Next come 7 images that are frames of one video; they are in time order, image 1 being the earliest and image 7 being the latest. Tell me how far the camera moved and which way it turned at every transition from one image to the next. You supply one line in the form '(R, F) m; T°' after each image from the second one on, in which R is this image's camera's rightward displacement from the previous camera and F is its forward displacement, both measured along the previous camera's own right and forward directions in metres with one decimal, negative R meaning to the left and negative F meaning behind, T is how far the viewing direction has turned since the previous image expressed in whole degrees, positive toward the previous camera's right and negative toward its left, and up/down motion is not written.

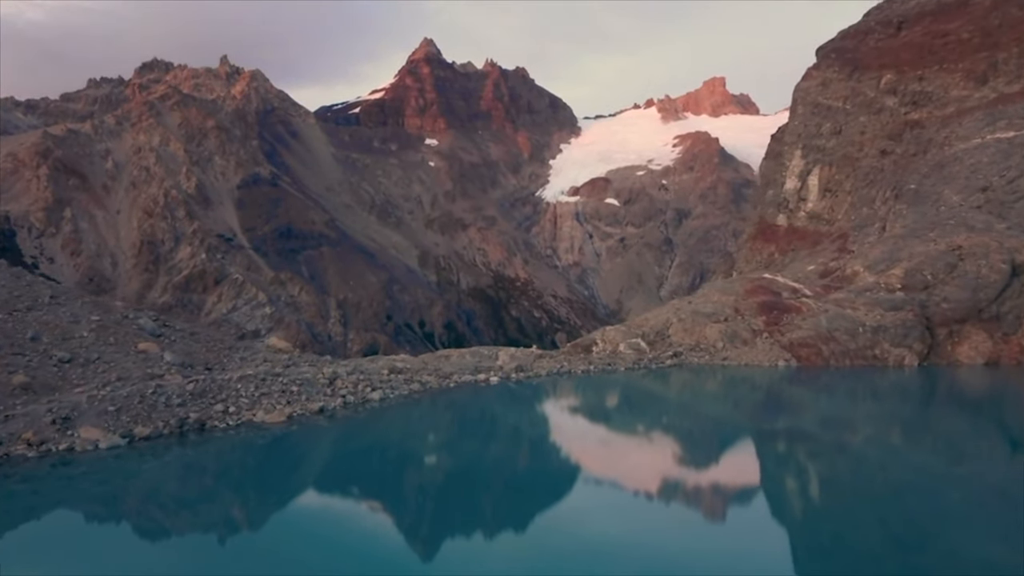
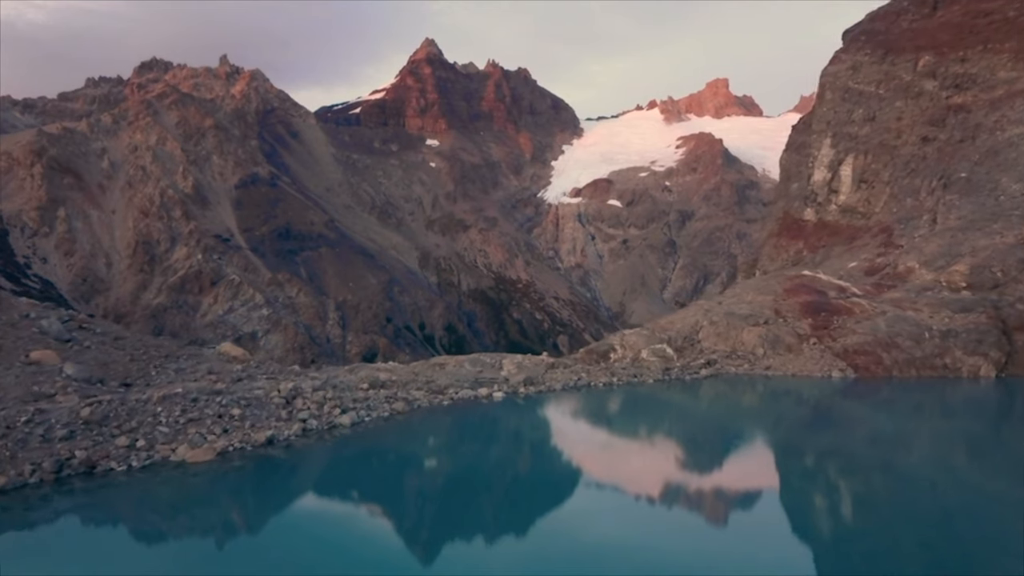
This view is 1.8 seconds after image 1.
(-0.1, +2.6) m; 0°
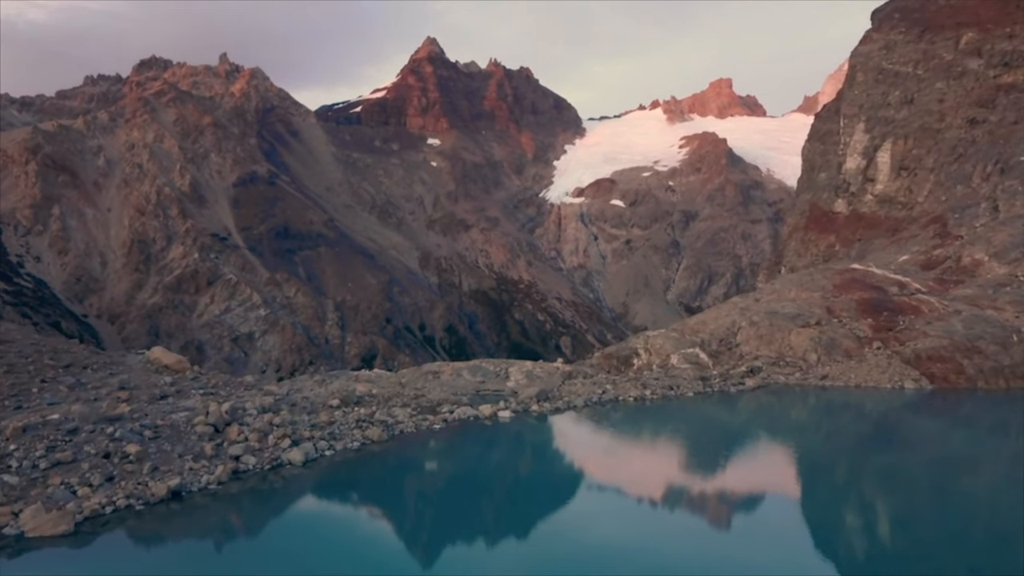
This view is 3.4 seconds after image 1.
(-0.1, +2.5) m; 0°
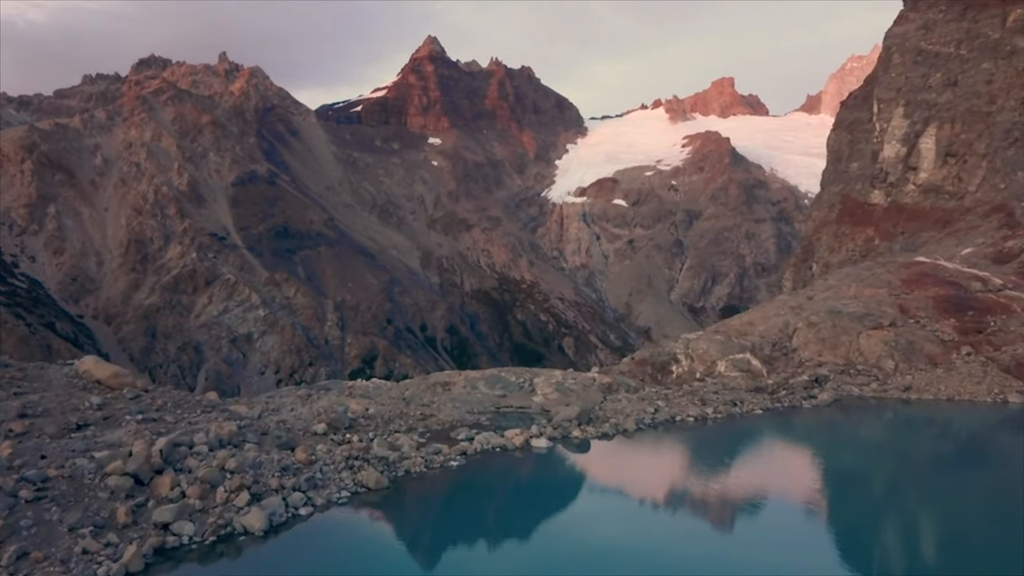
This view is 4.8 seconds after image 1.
(-0.3, +2.0) m; 0°
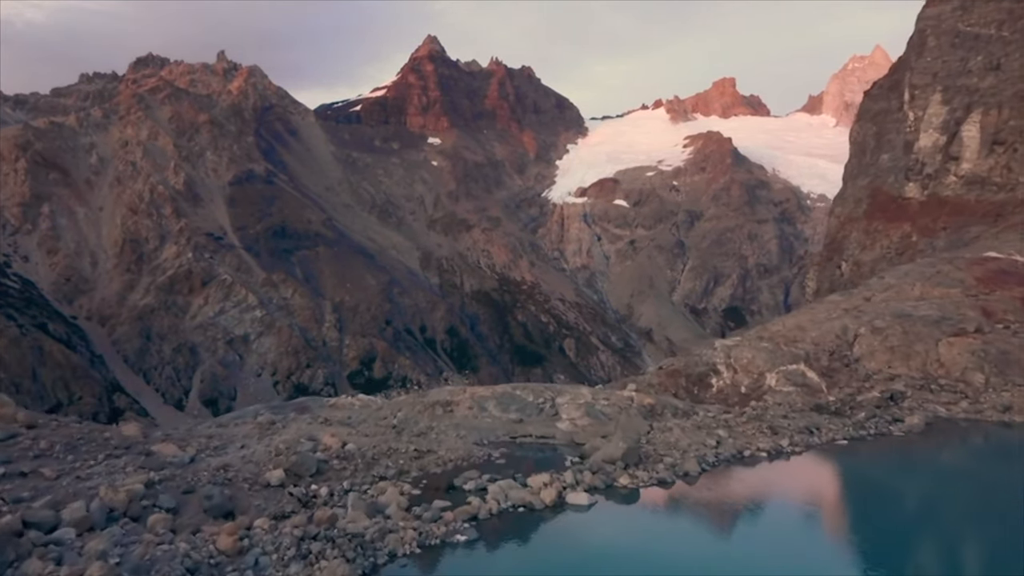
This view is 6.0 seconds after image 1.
(-0.2, +1.9) m; 0°
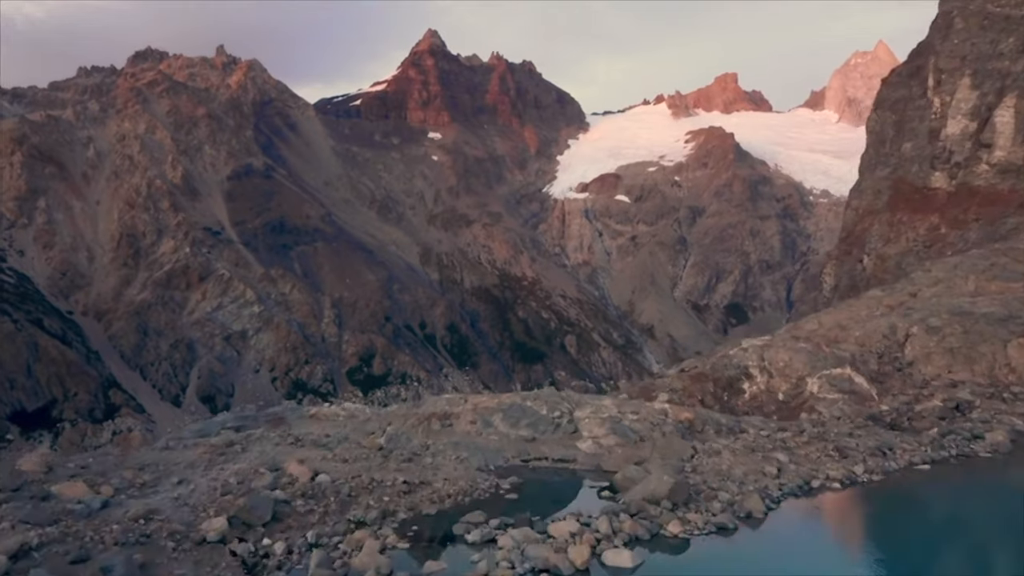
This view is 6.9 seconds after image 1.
(-0.1, +1.3) m; 0°
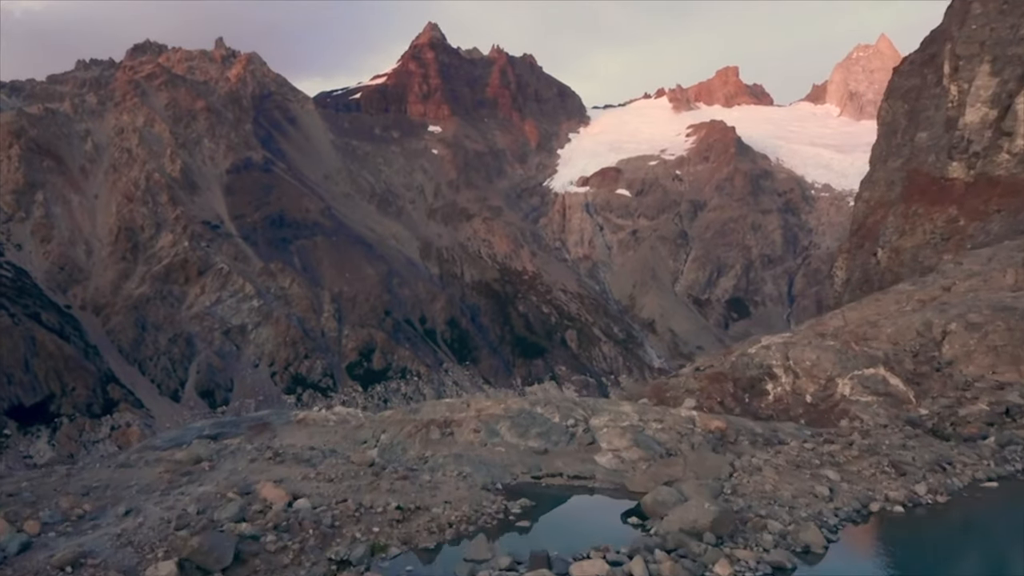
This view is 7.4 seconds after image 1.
(-0.1, +0.7) m; 0°
